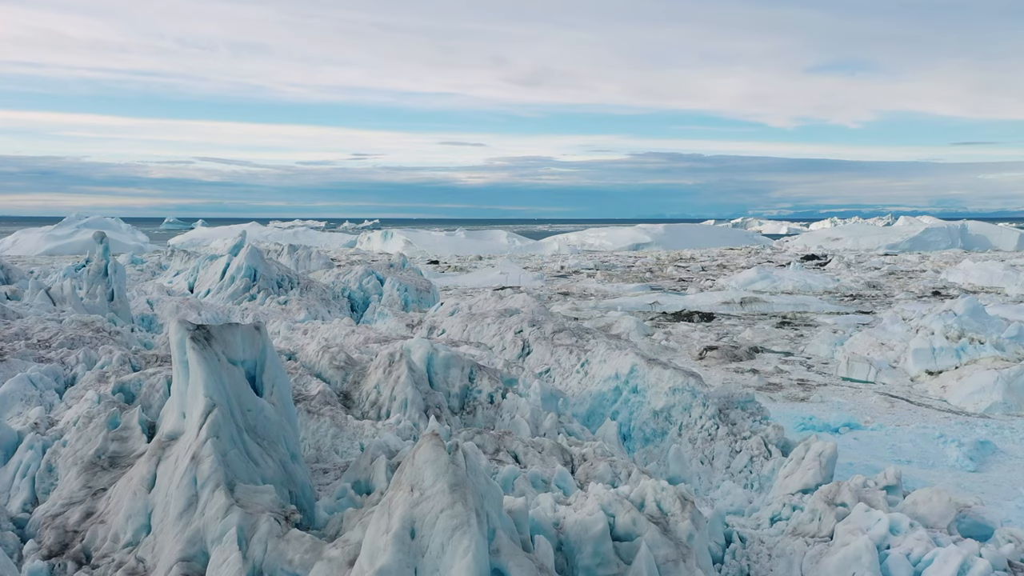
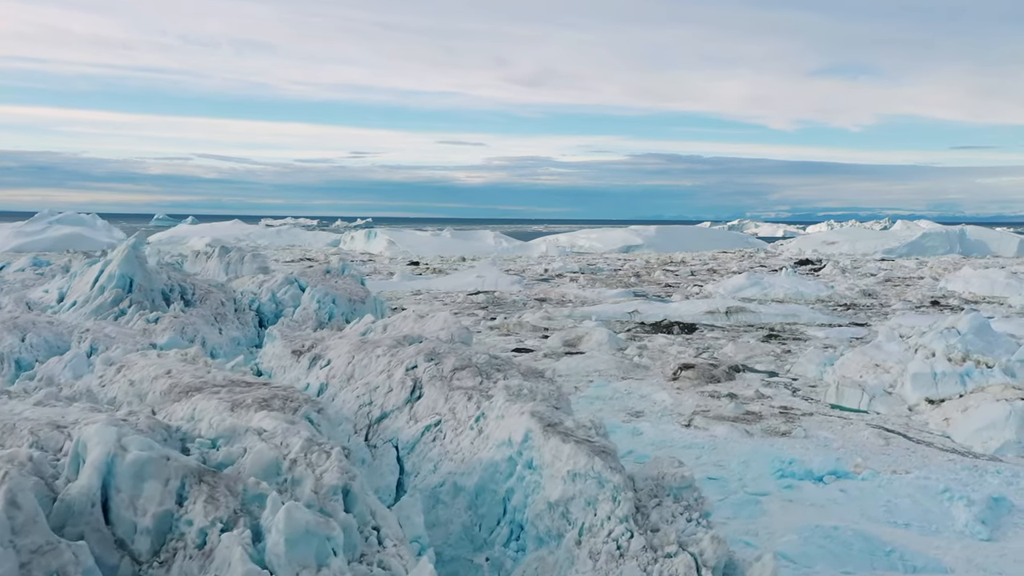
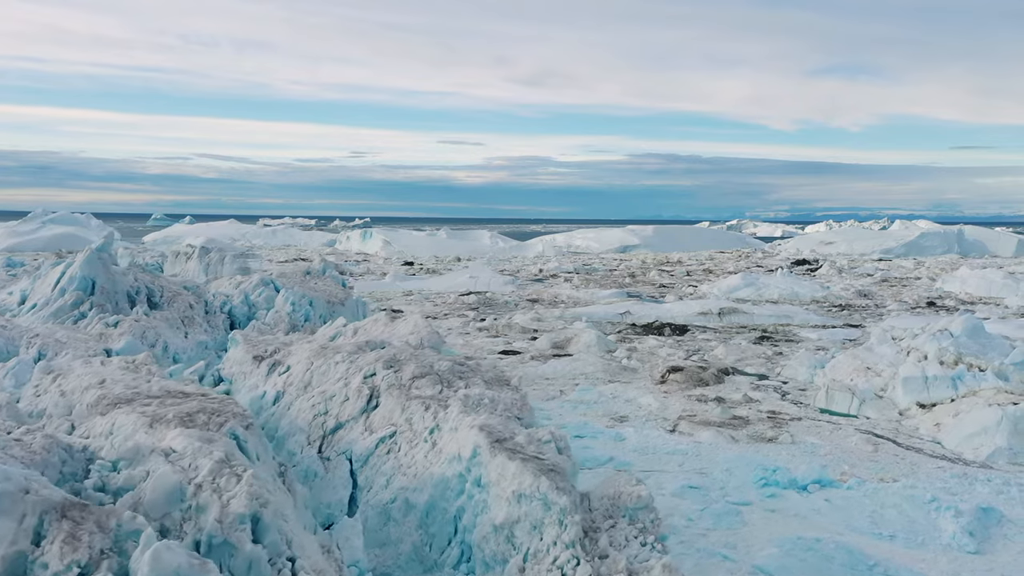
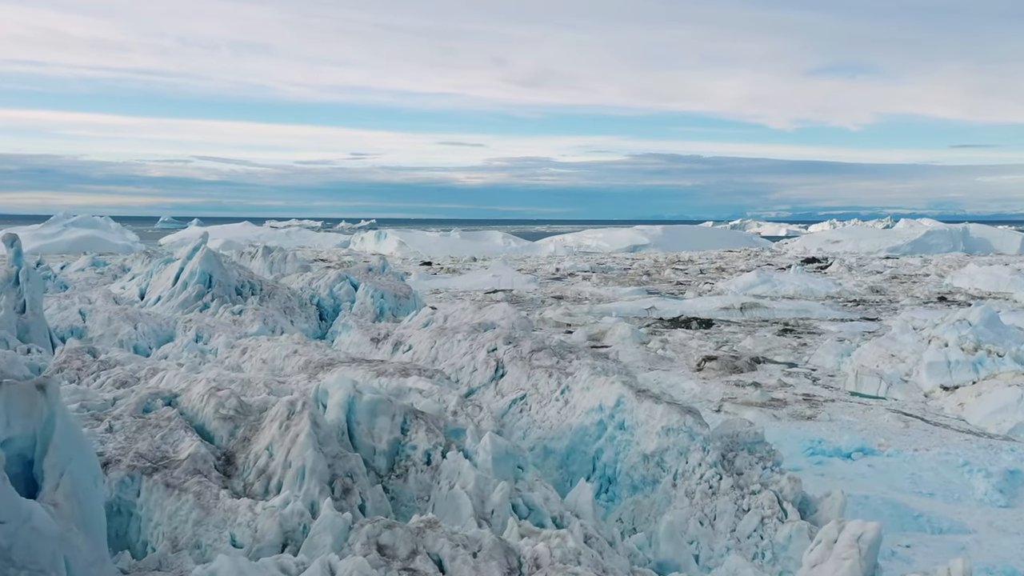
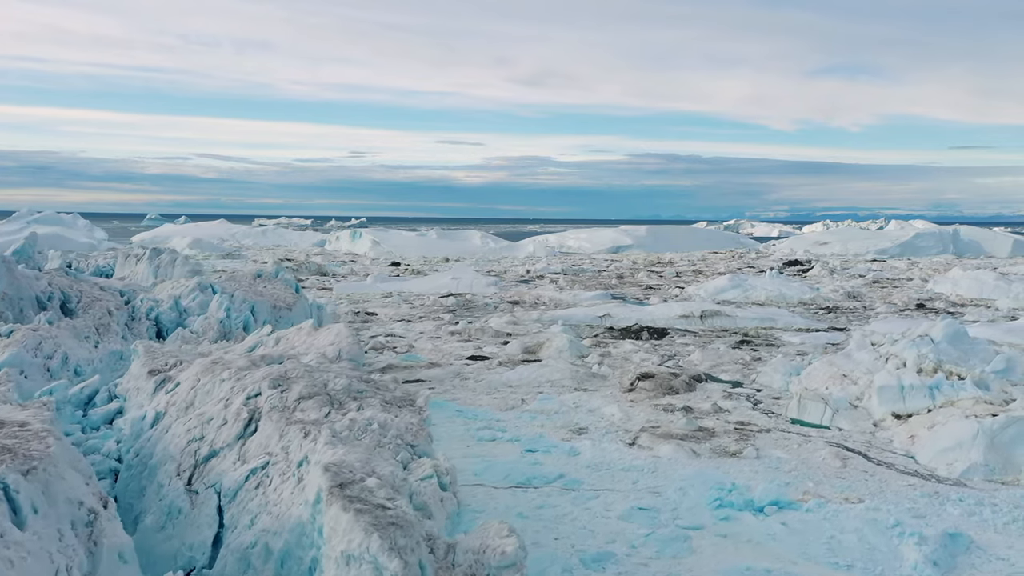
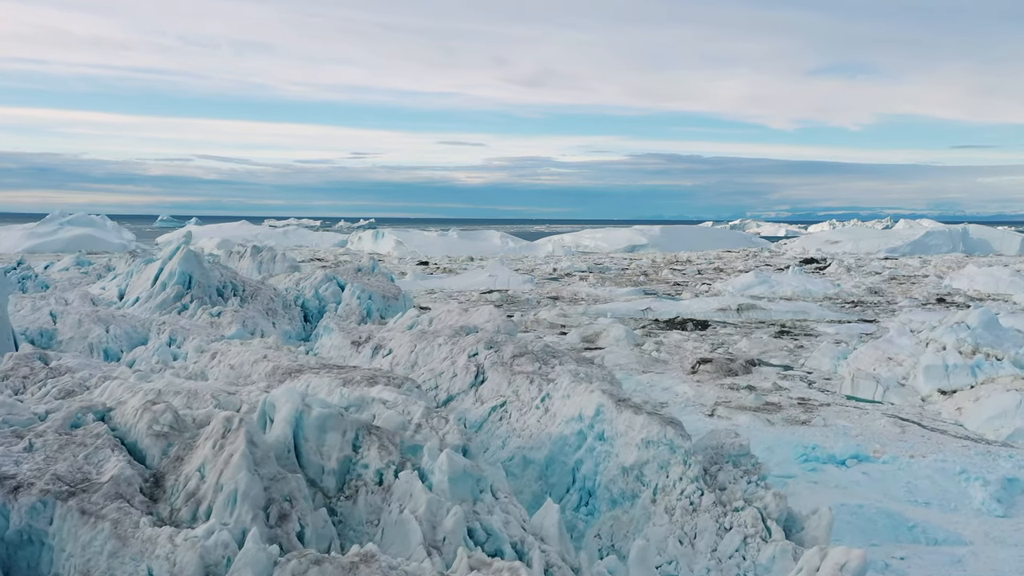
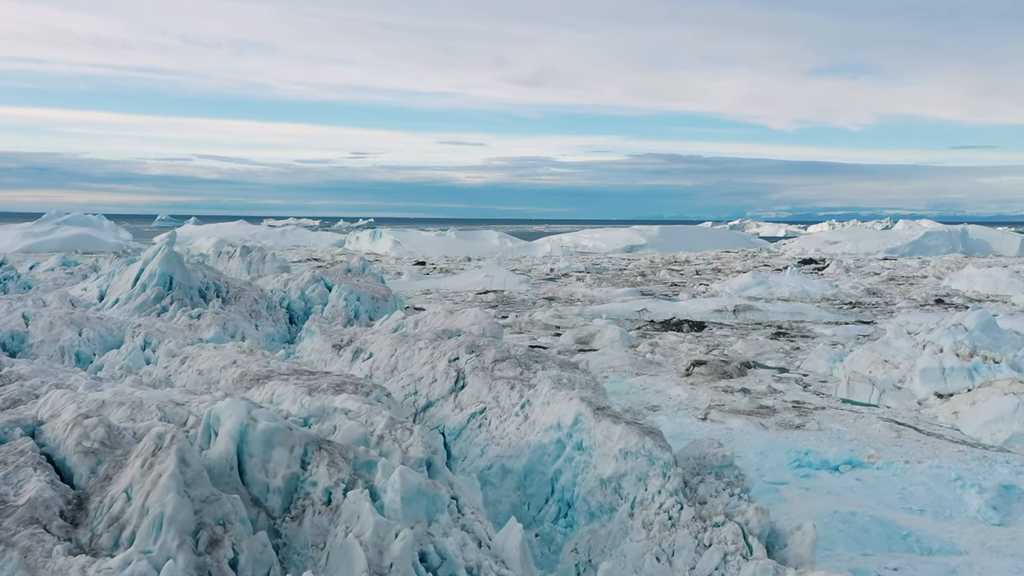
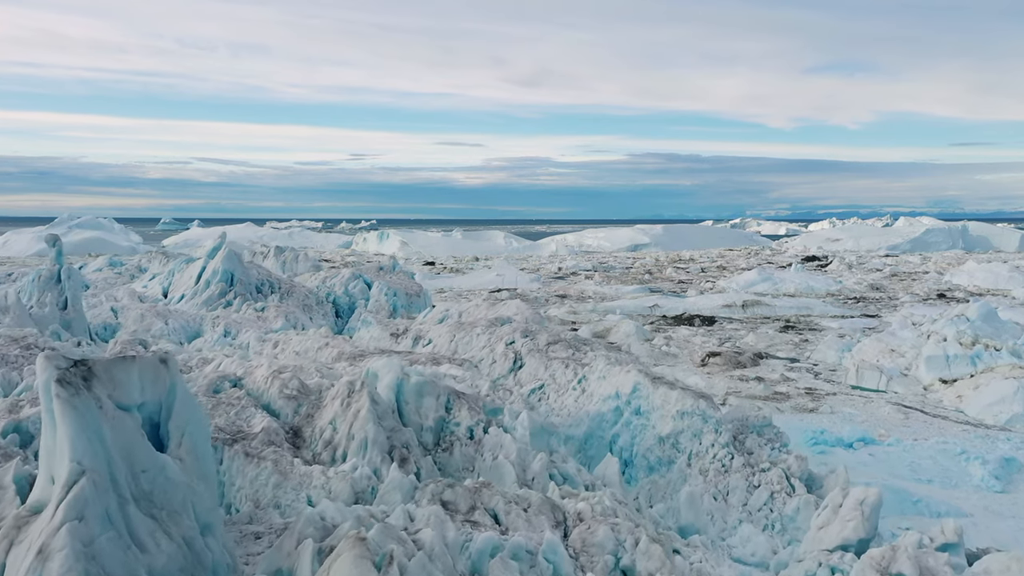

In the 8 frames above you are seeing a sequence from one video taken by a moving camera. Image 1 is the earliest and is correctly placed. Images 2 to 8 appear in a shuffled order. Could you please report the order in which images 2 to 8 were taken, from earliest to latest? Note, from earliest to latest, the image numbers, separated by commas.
8, 4, 6, 7, 2, 3, 5
